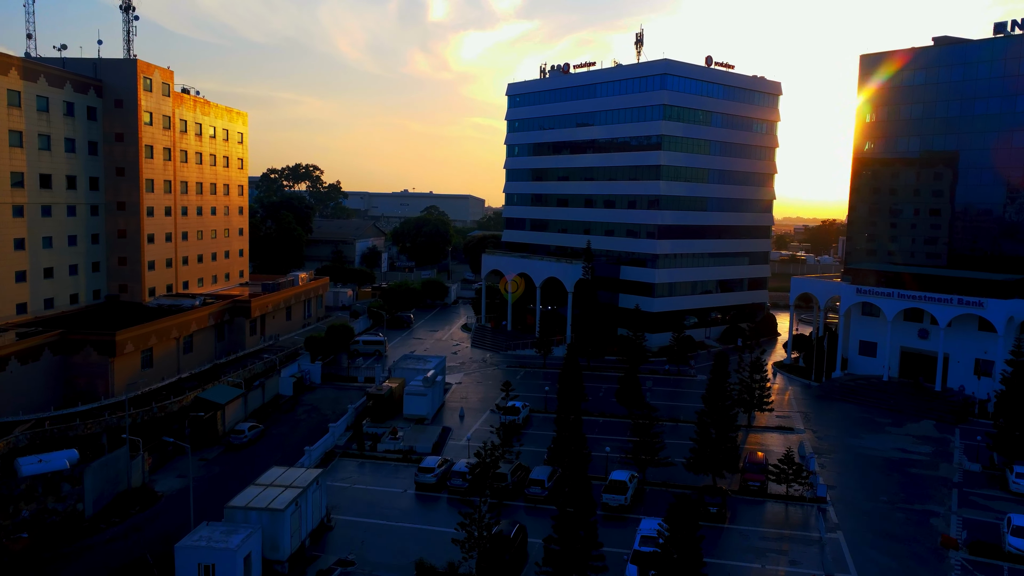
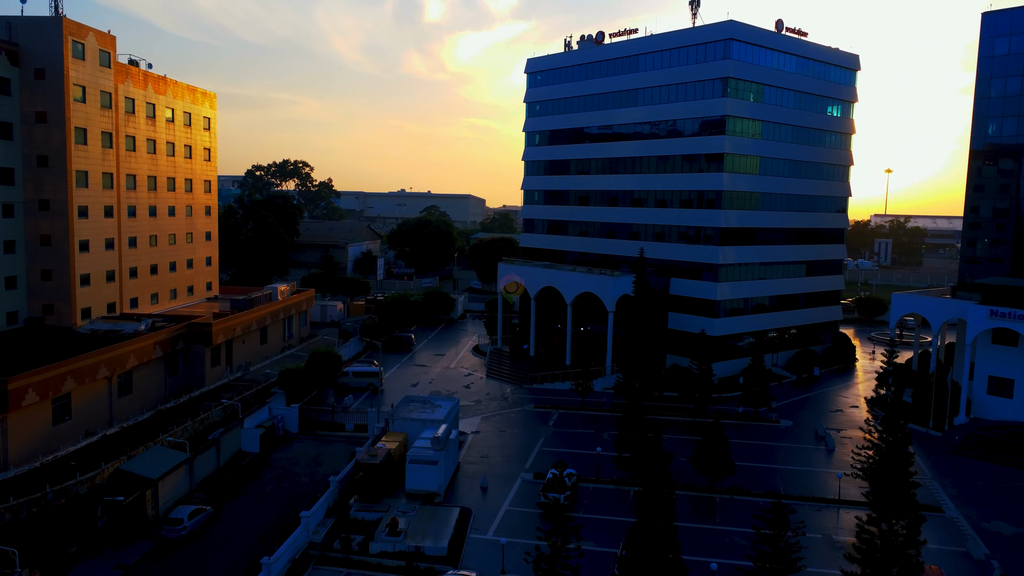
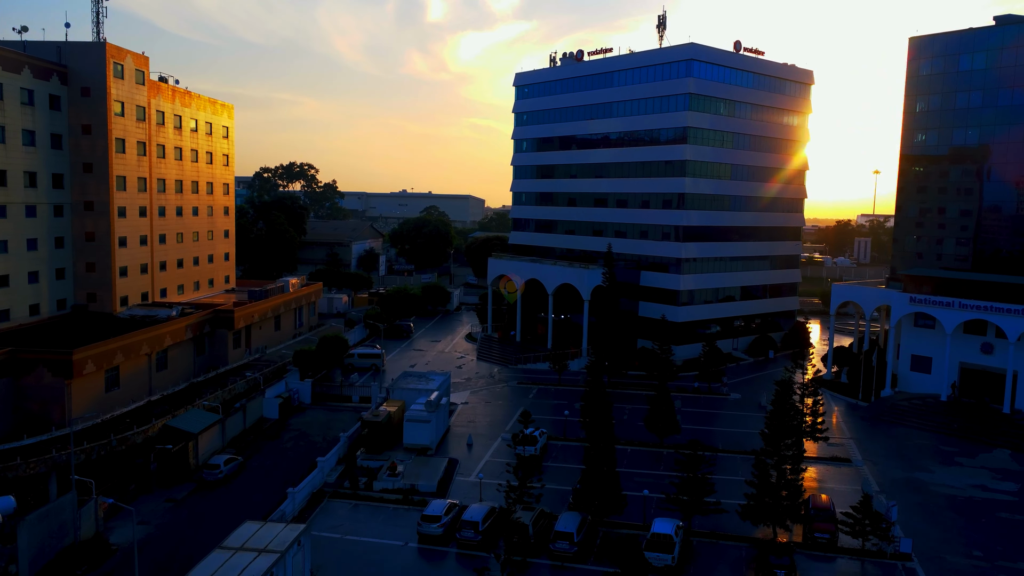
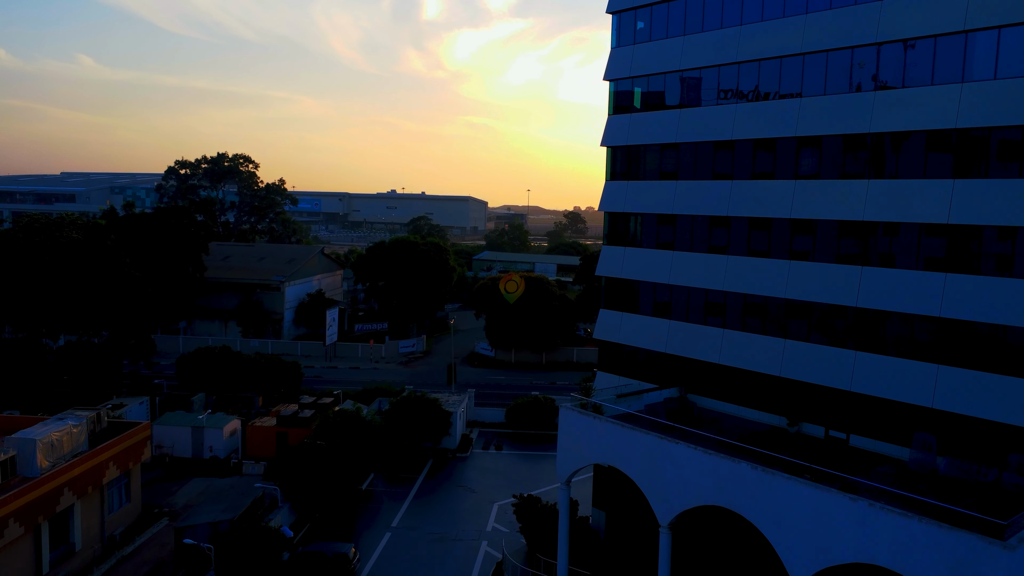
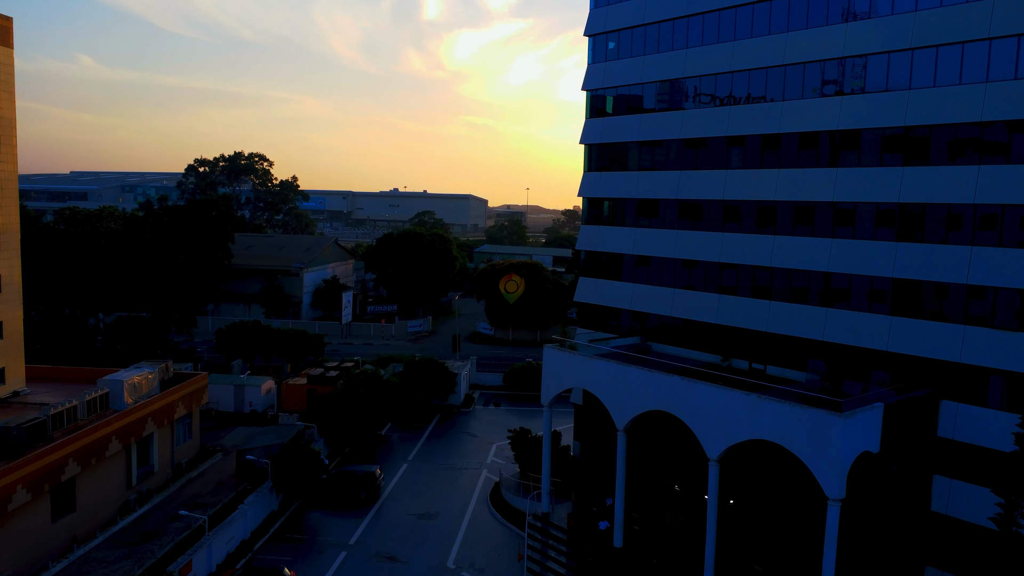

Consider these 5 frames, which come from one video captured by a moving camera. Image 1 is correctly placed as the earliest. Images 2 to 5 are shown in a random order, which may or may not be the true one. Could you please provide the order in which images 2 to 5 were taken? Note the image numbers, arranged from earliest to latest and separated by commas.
3, 2, 5, 4
